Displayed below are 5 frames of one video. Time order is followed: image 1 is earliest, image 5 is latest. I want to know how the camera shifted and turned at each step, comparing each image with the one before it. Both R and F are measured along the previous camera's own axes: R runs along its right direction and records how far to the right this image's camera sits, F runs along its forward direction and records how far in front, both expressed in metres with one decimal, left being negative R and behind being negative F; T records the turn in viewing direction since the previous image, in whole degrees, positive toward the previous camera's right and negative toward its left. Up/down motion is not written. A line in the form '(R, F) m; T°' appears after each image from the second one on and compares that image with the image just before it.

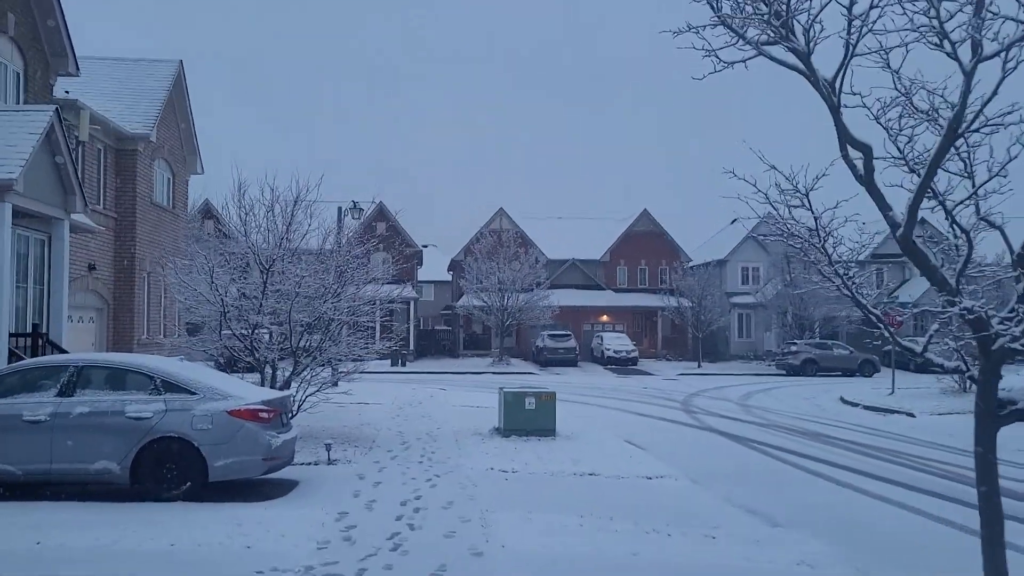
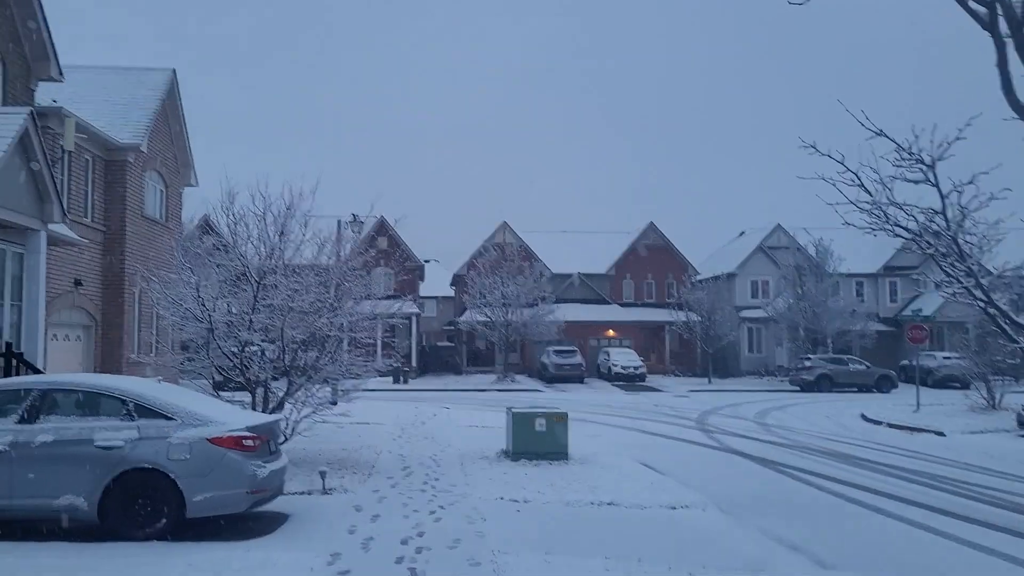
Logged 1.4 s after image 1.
(-0.1, +0.9) m; 0°
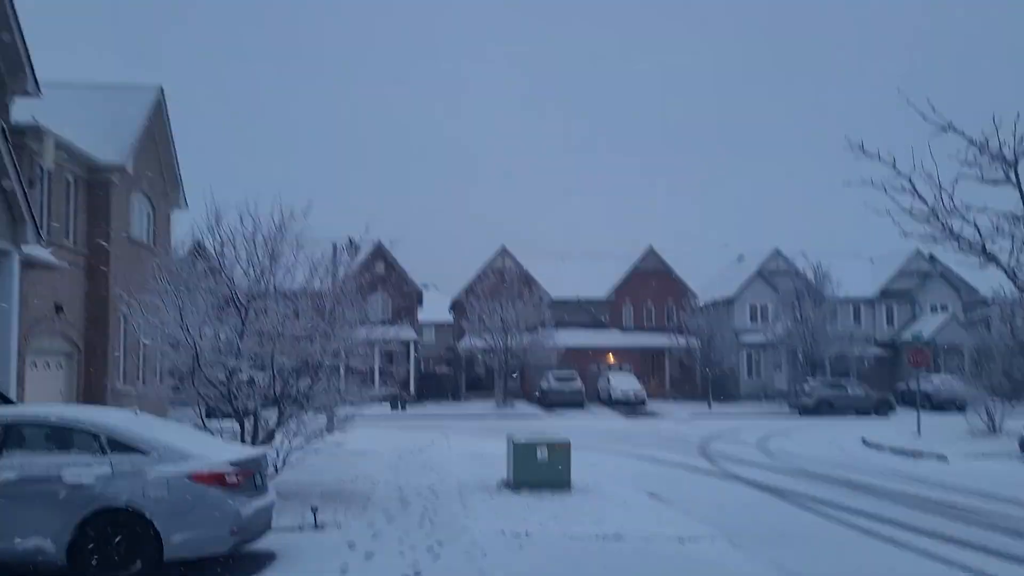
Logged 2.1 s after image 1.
(0.0, +0.5) m; 0°
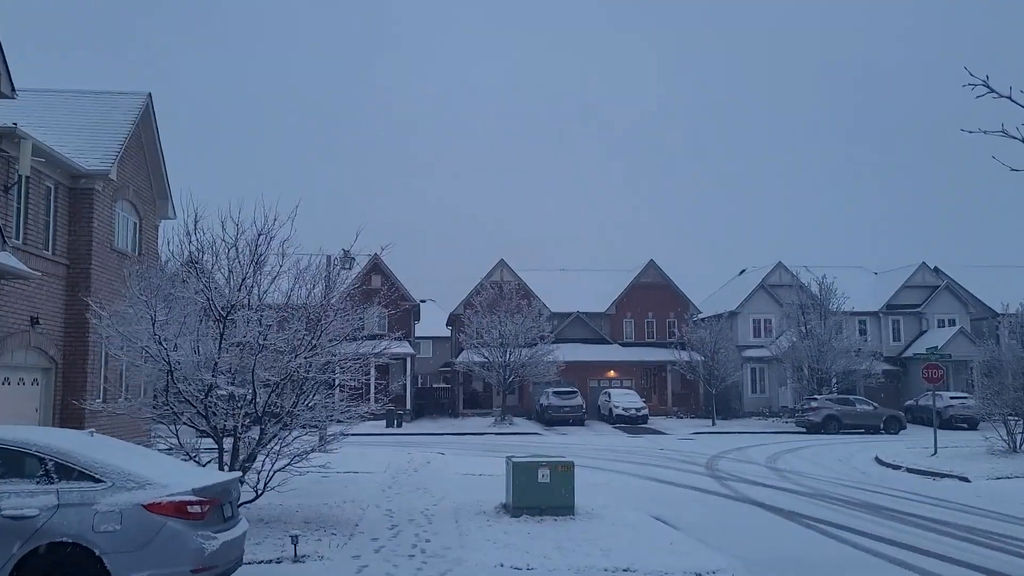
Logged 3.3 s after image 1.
(0.0, +0.8) m; 0°
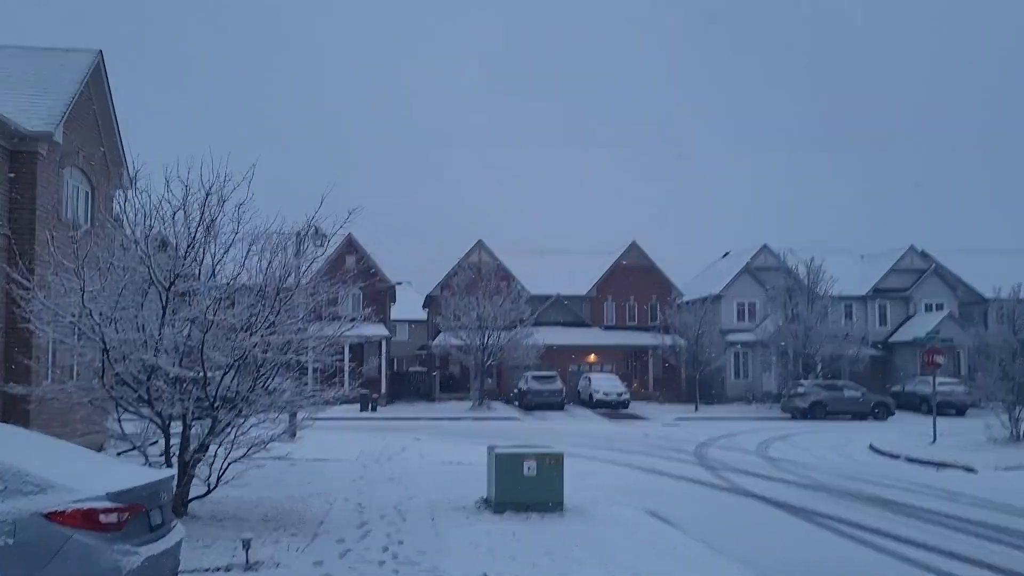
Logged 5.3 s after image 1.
(-0.1, +1.2) m; +1°
